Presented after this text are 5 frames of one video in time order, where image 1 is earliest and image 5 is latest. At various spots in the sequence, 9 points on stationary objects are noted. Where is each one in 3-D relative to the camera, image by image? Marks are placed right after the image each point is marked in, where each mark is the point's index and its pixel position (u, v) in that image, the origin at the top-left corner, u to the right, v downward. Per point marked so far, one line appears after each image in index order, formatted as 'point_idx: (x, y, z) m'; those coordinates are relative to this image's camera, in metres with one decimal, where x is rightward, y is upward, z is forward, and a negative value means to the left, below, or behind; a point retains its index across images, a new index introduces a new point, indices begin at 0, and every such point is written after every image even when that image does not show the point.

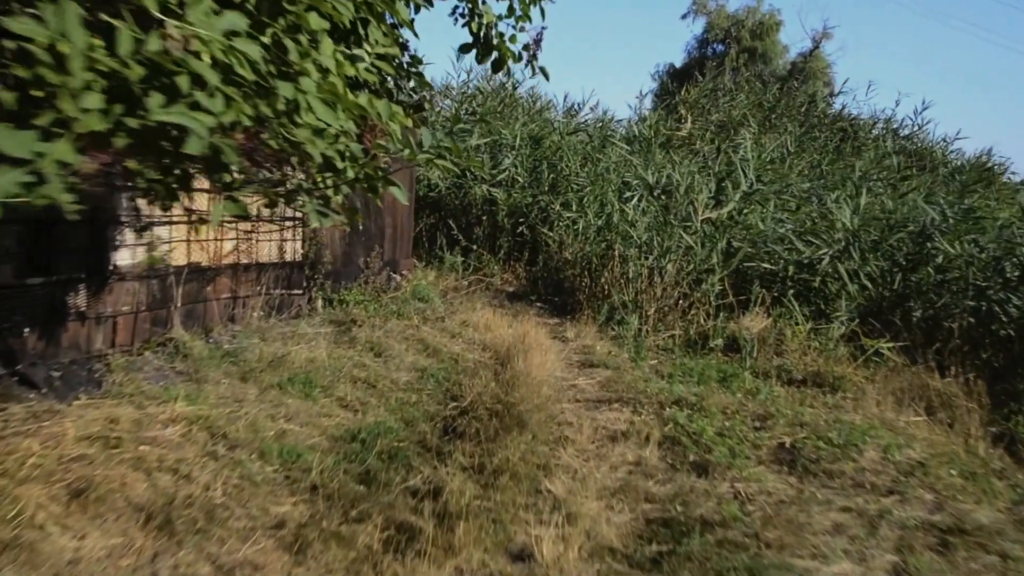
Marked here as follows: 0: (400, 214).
0: (-1.0, +0.7, +8.4) m
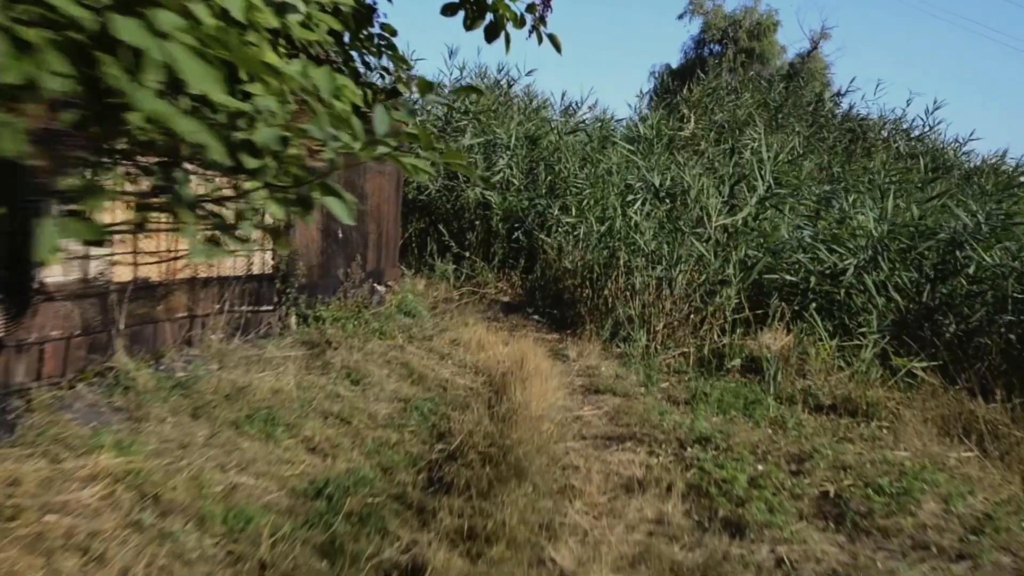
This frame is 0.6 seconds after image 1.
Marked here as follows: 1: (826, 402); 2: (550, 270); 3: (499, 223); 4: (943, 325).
0: (-1.0, +0.6, +7.7) m
1: (+2.1, -0.8, +6.2) m
2: (+0.4, +0.2, +9.4) m
3: (-0.2, +0.7, +11.1) m
4: (+3.2, -0.3, +7.1) m
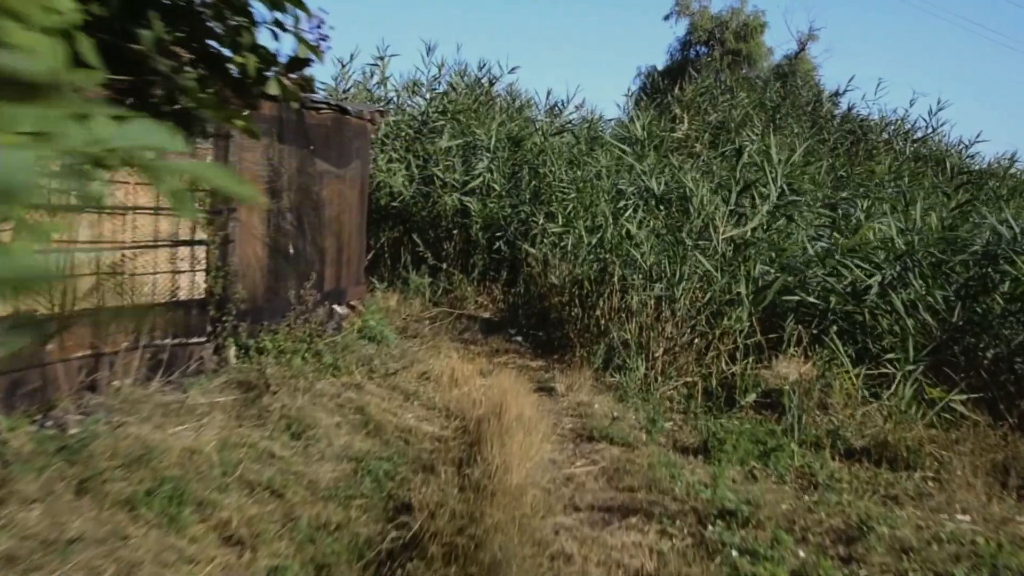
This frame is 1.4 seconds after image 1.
0: (-1.2, +0.4, +6.7) m
1: (+2.0, -0.9, +5.3) m
2: (+0.2, 0.0, +8.5) m
3: (-0.4, +0.6, +10.1) m
4: (+3.1, -0.4, +6.2) m
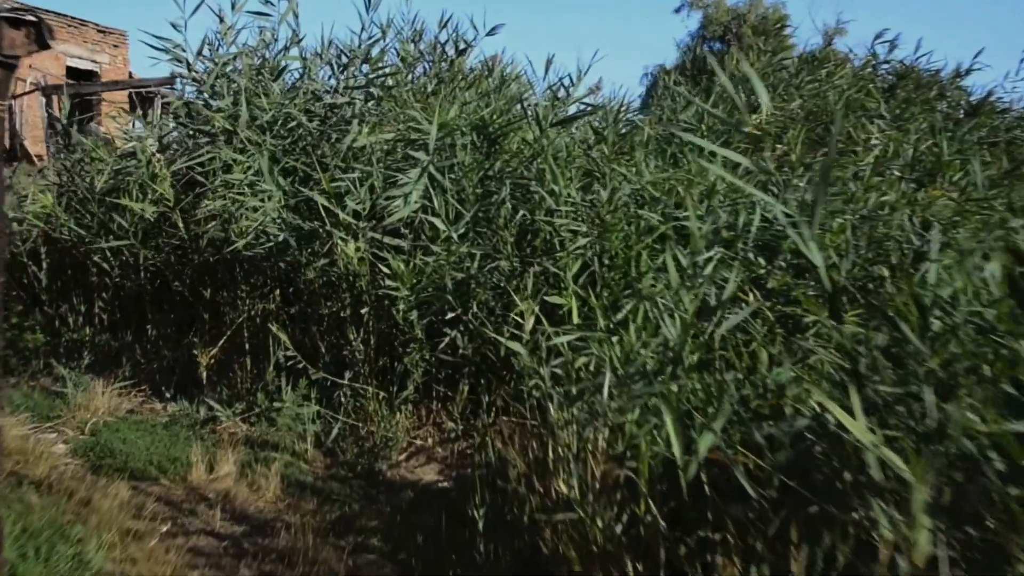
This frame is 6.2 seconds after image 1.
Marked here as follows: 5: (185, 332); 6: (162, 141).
0: (-1.4, -0.3, +1.8) m
1: (+1.8, -1.6, +0.4) m
2: (0.0, -0.7, +3.5) m
3: (-0.5, -0.1, +5.2) m
4: (+2.9, -1.1, +1.2) m
5: (-2.2, -0.3, +6.2) m
6: (-2.3, +1.0, +6.2) m
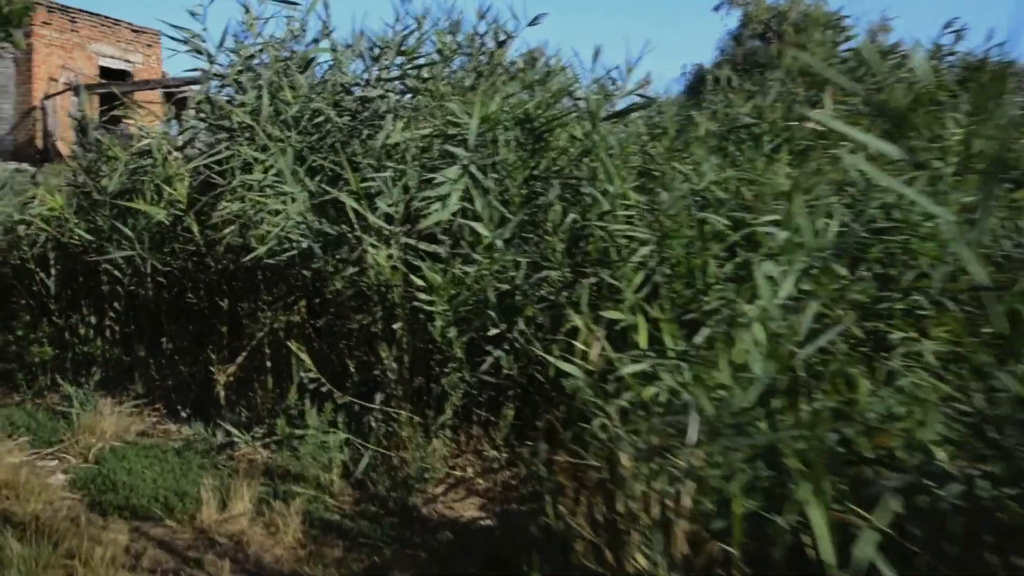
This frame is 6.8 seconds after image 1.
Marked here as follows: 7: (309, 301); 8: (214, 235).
0: (-1.2, -0.4, +1.3) m
1: (+1.8, -1.7, -0.3) m
2: (+0.2, -0.8, +2.9) m
3: (-0.3, -0.2, +4.6) m
4: (+3.0, -1.2, +0.5) m
5: (-1.9, -0.3, +5.7) m
6: (-2.0, +0.9, +5.7) m
7: (-1.1, -0.1, +5.3) m
8: (-1.7, +0.3, +5.4) m
